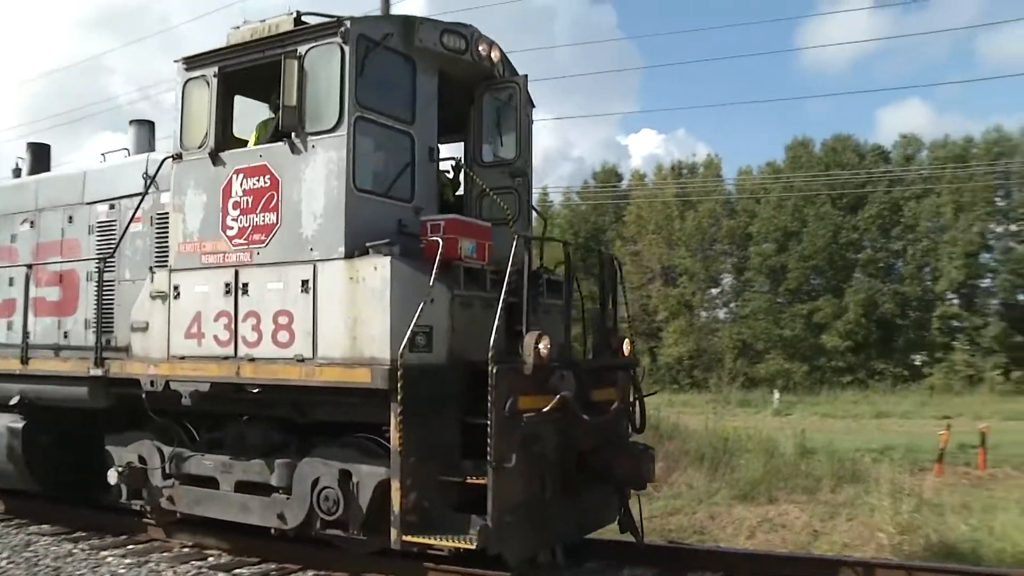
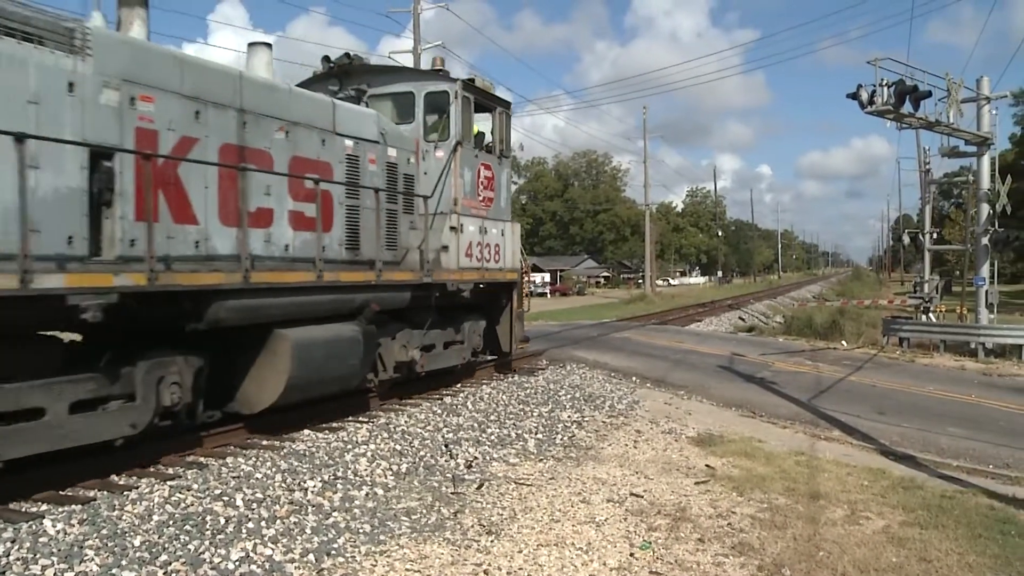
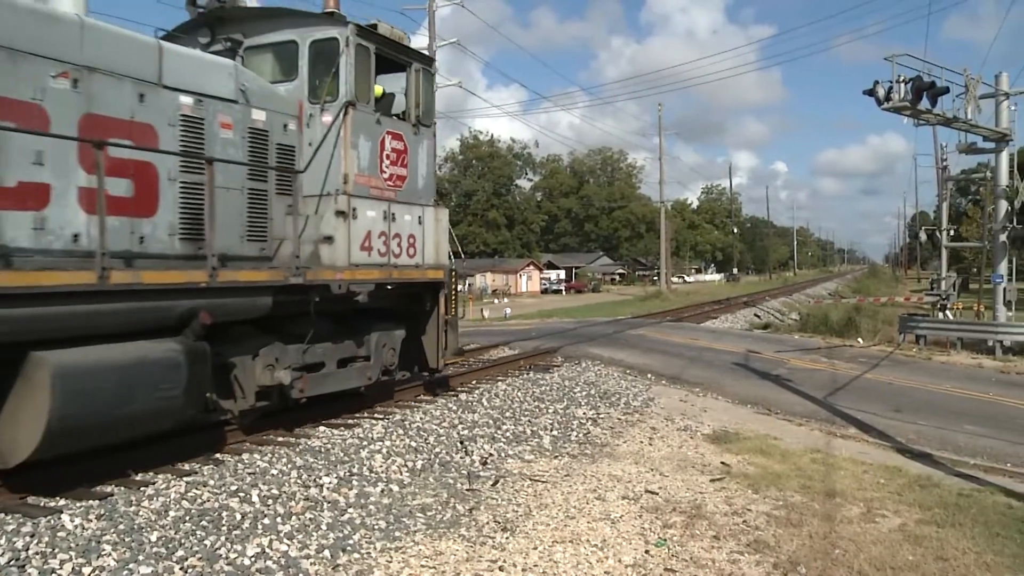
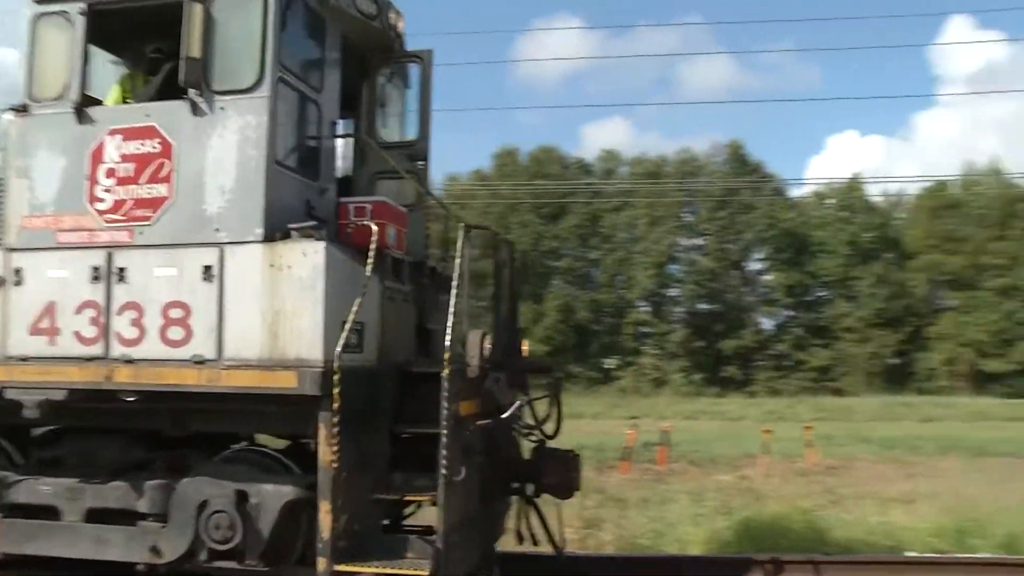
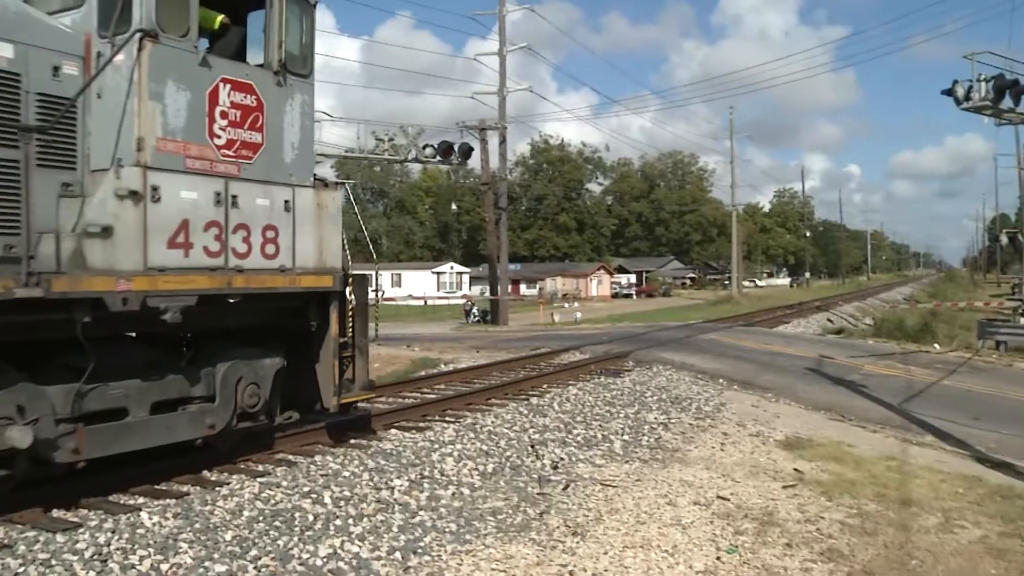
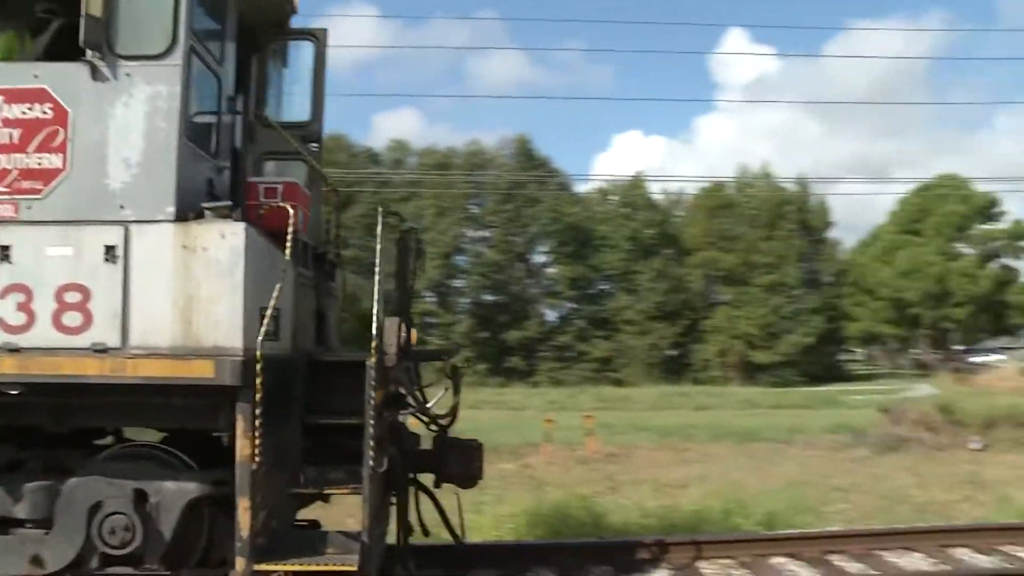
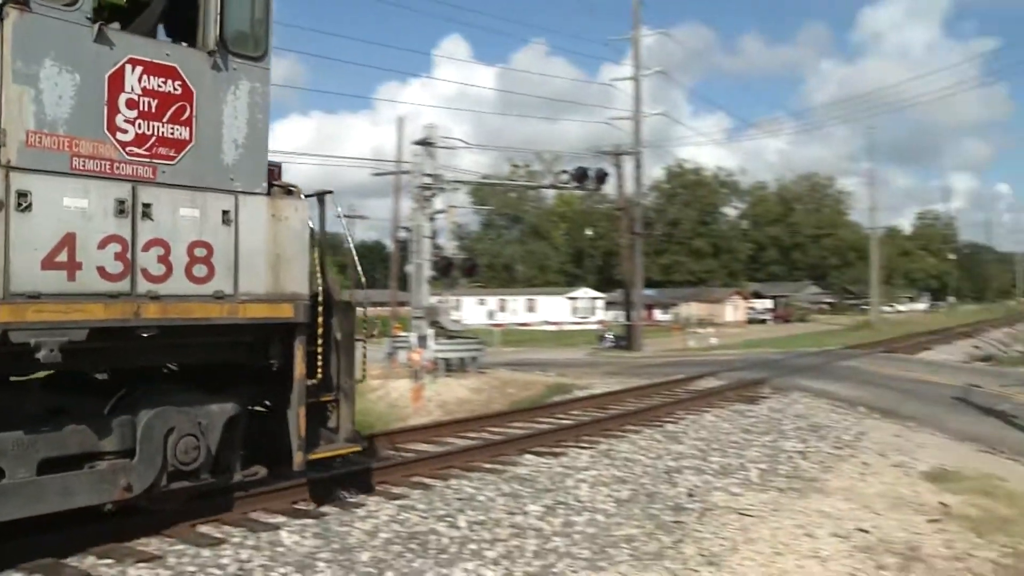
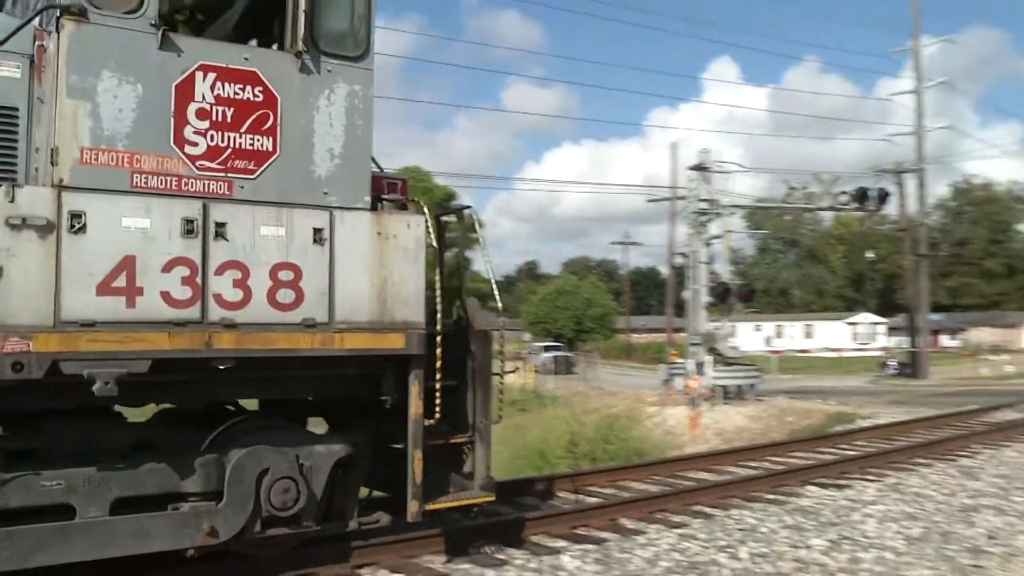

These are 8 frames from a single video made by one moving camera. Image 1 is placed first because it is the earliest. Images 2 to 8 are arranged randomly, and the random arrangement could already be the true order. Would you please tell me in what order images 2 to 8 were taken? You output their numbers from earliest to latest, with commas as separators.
4, 6, 8, 7, 5, 3, 2
